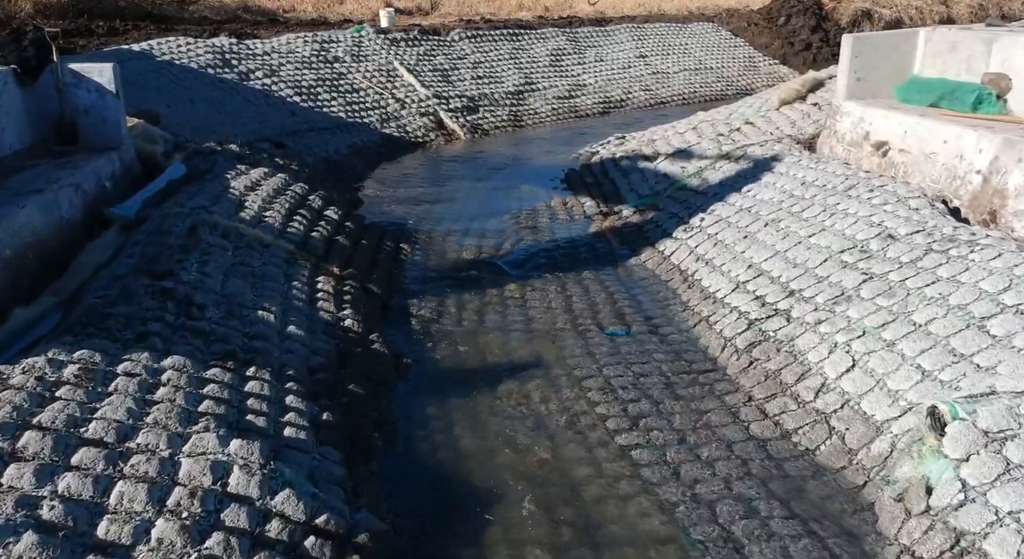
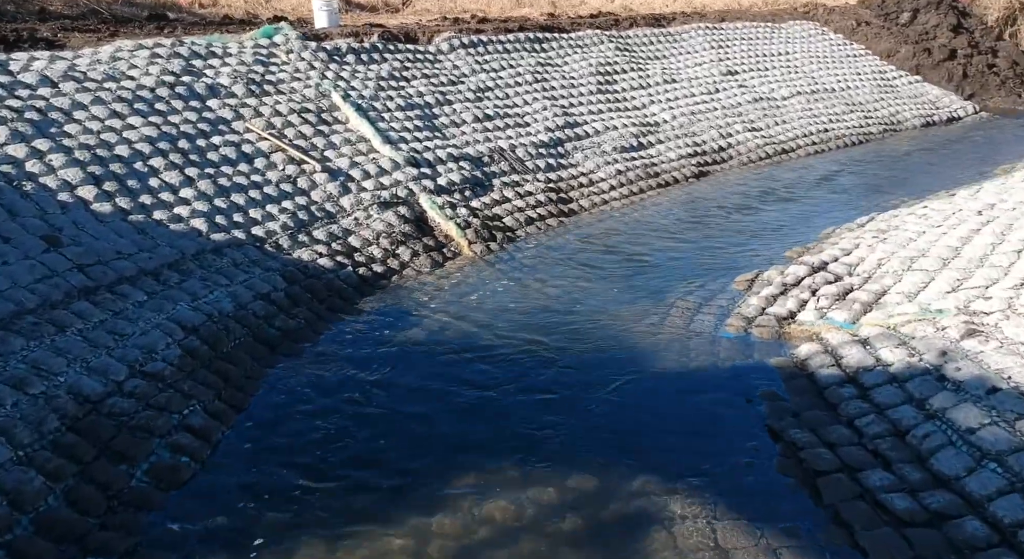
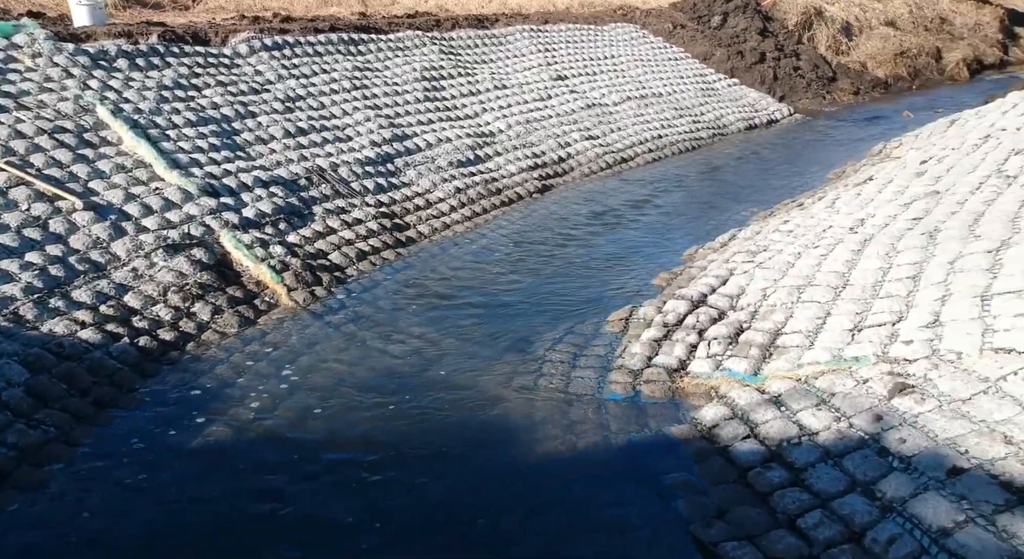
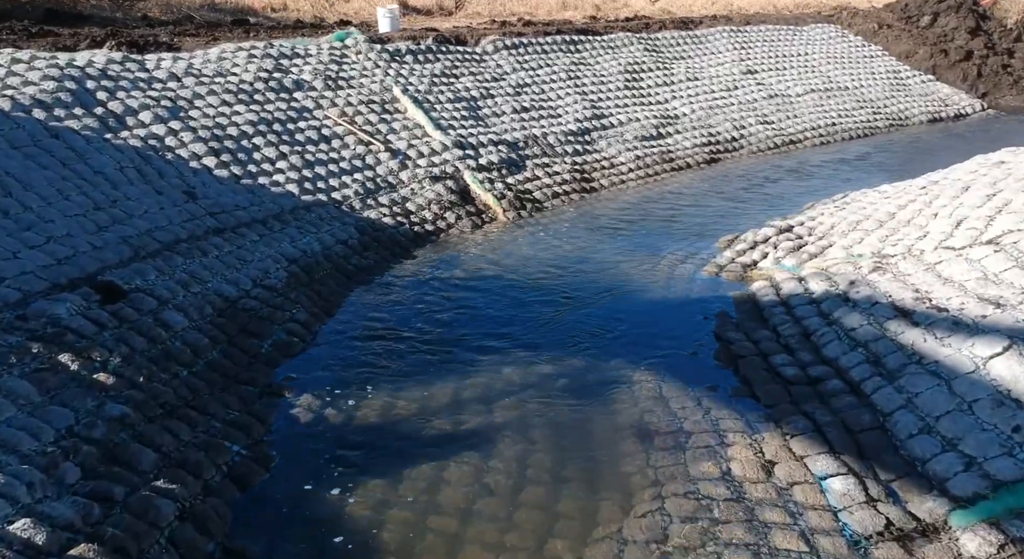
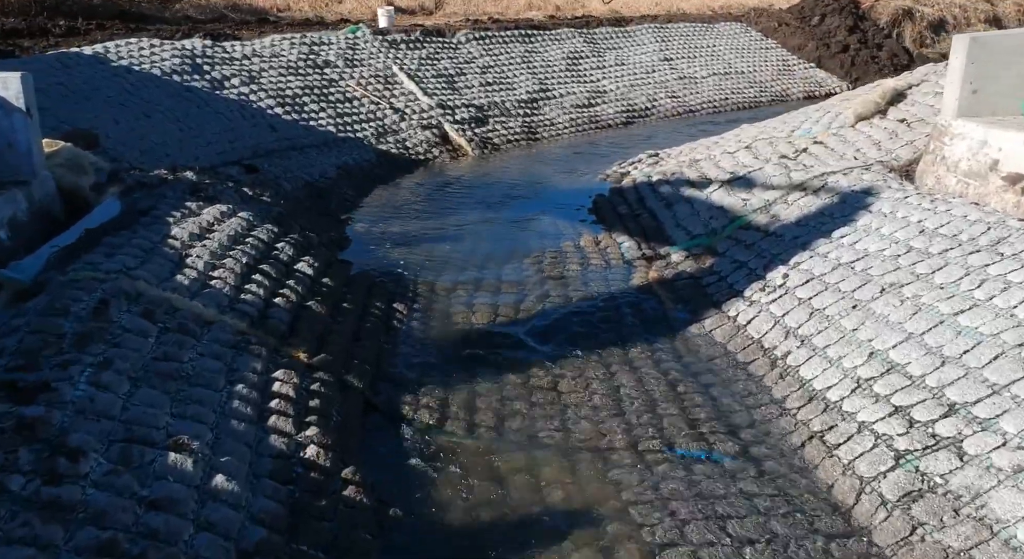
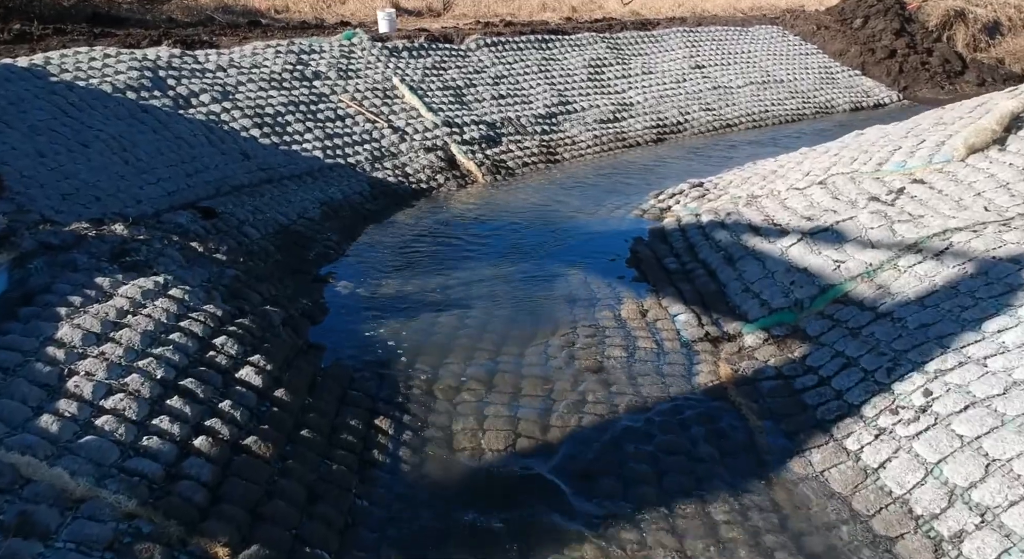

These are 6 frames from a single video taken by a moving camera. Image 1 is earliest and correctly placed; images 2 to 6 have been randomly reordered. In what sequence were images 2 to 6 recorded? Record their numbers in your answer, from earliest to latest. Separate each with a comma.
5, 6, 4, 2, 3
